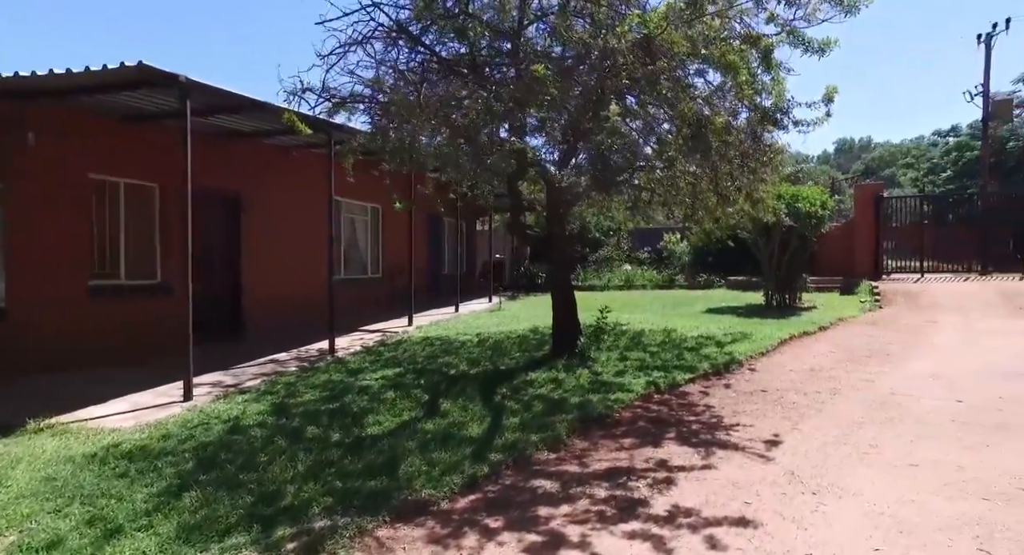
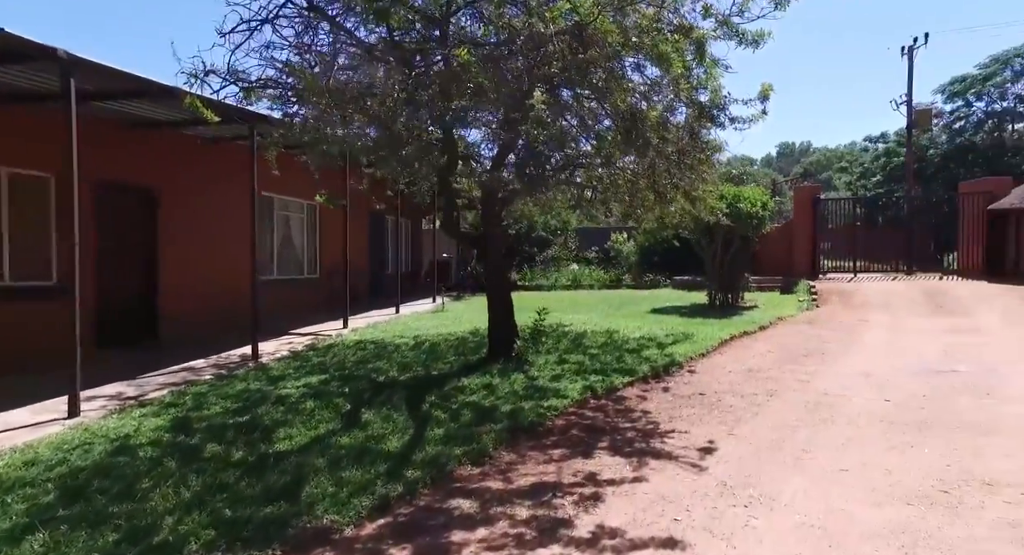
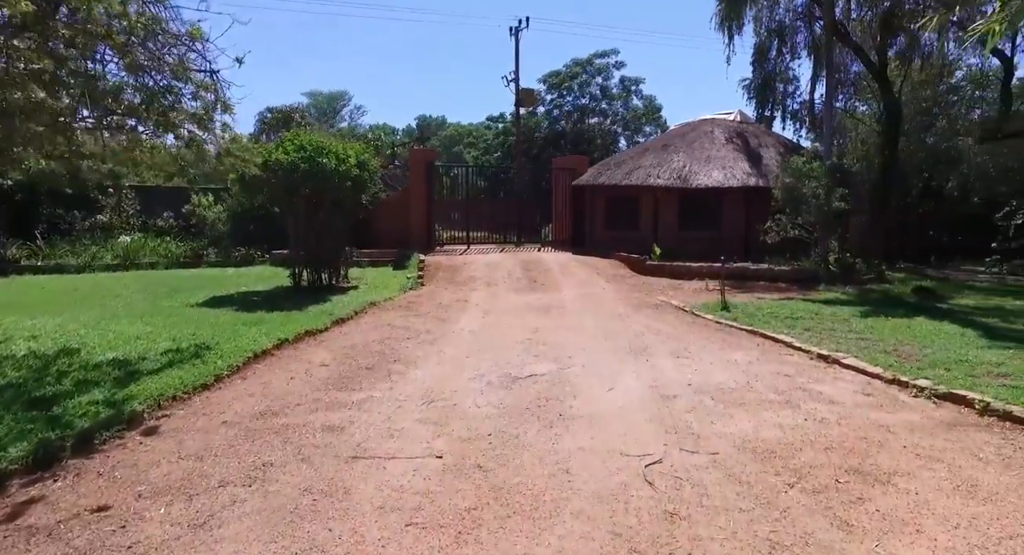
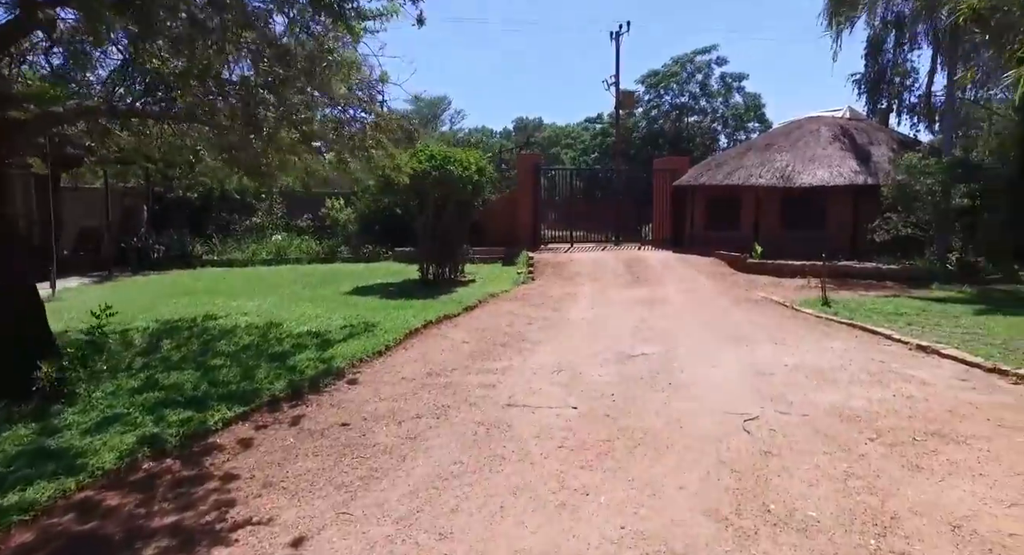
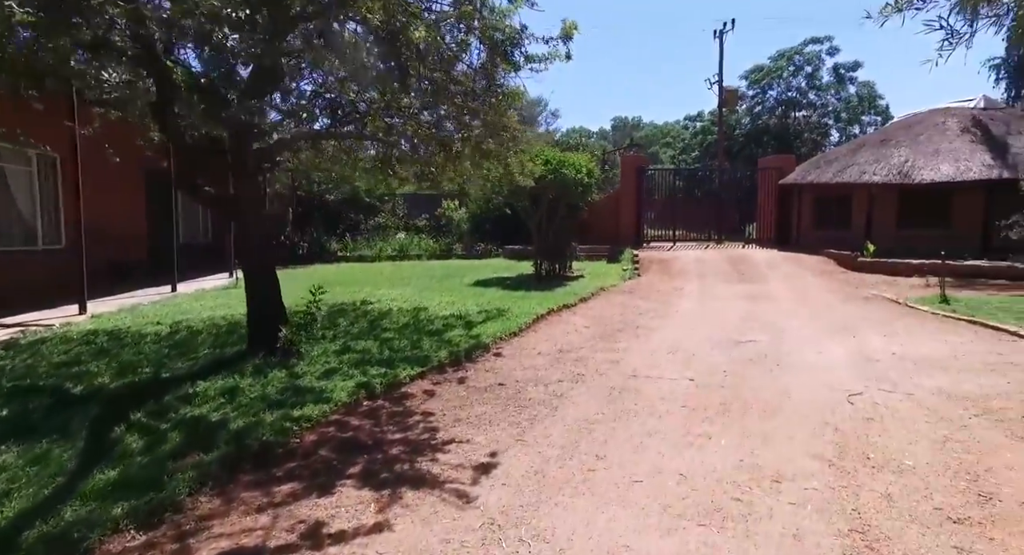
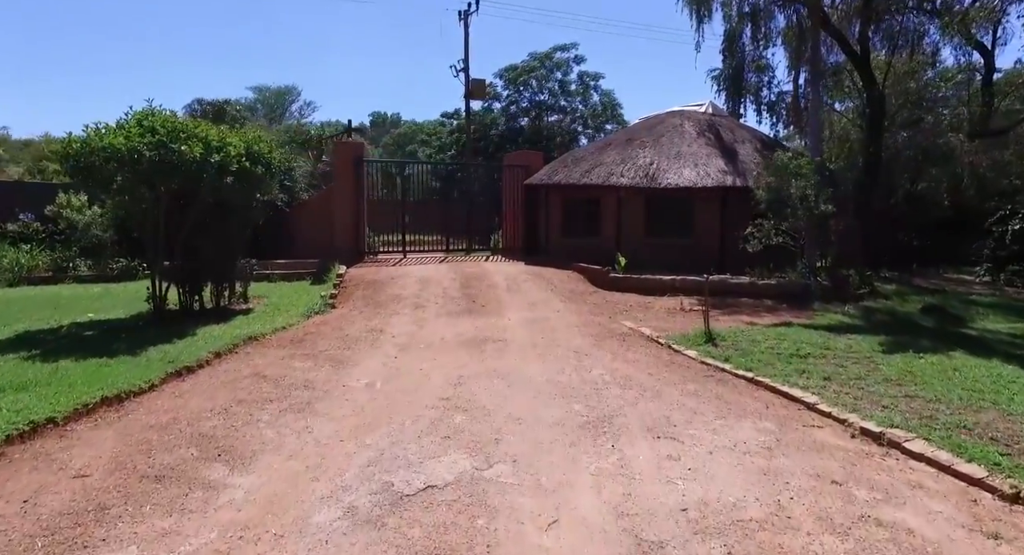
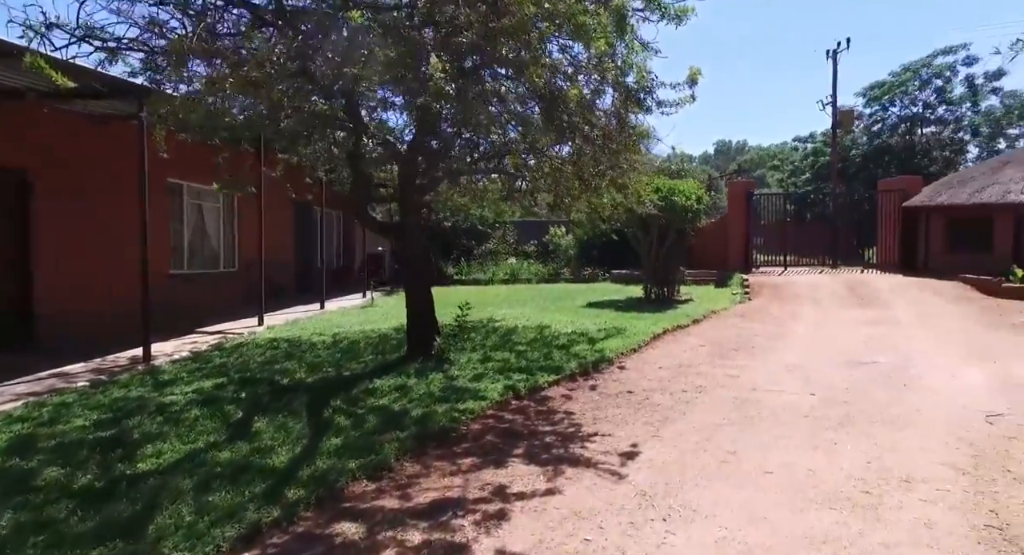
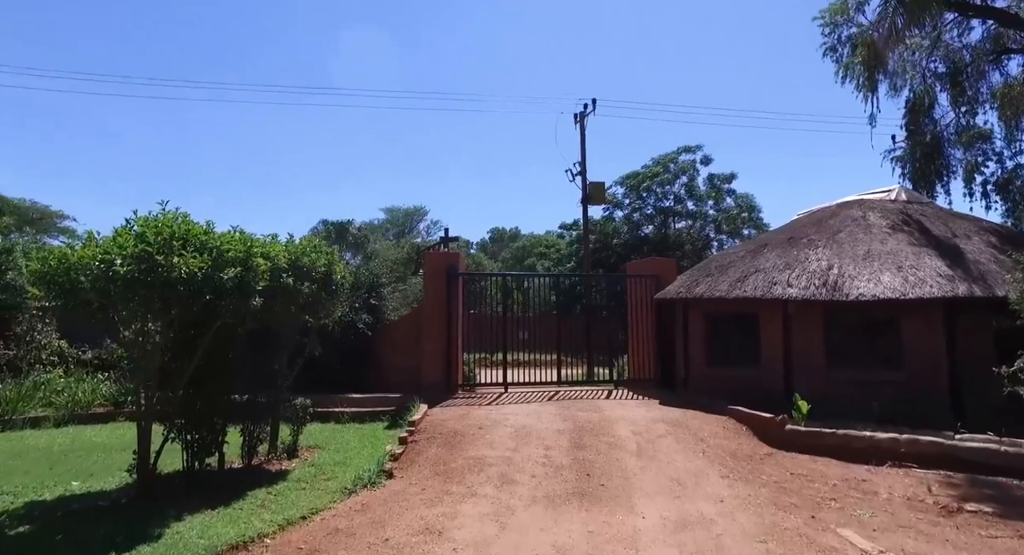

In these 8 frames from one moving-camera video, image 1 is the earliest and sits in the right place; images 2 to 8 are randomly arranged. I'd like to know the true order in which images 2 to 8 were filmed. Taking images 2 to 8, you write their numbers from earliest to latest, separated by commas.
2, 7, 5, 4, 3, 6, 8
